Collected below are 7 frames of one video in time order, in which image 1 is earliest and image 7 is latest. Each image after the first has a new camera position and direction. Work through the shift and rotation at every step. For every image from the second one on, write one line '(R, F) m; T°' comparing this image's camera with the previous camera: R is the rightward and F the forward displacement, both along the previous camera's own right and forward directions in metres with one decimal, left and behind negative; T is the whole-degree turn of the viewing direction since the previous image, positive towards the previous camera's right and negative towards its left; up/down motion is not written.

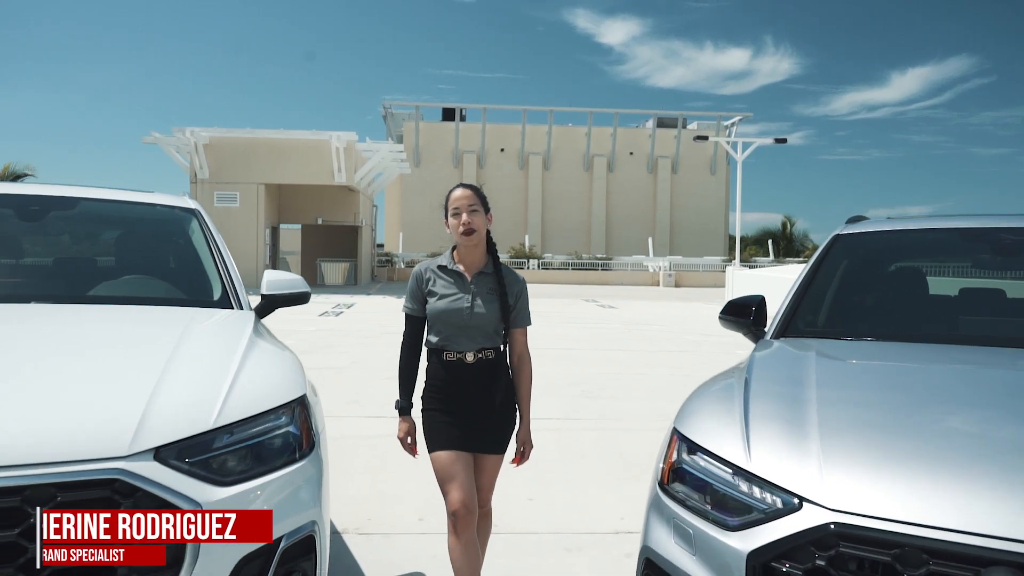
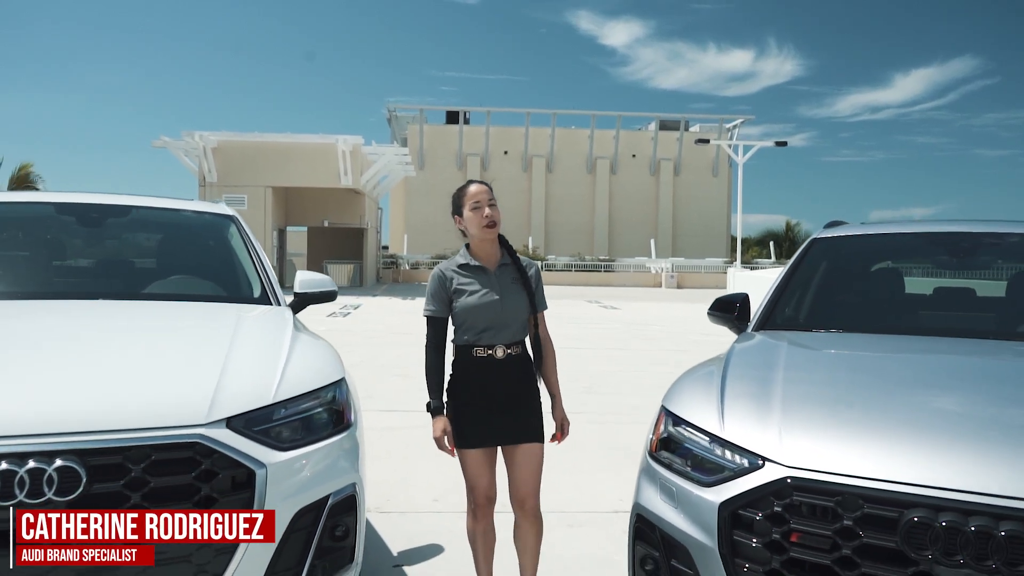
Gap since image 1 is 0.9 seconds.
(0.0, -0.4) m; 0°
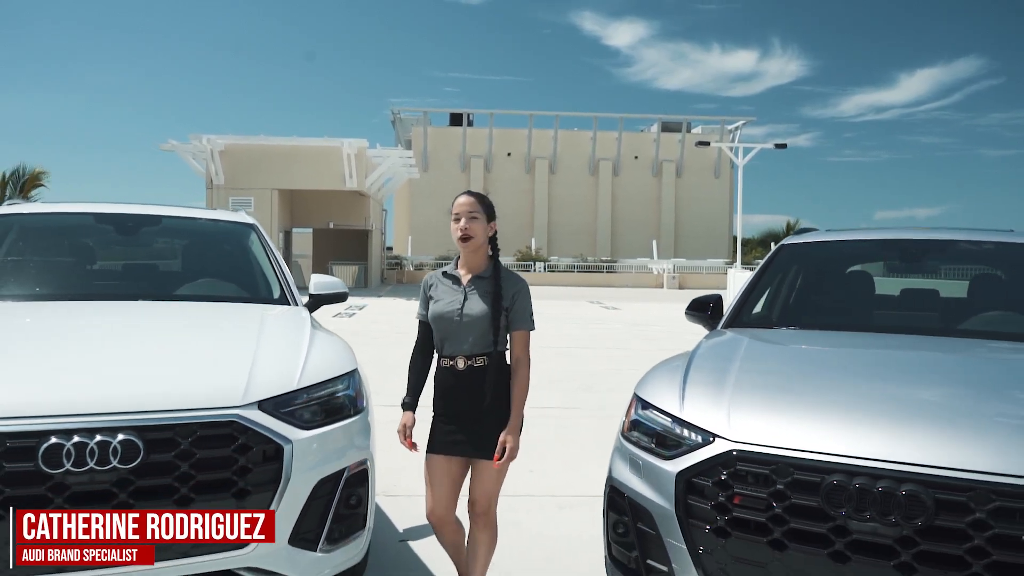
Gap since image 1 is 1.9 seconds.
(0.0, -0.4) m; 0°
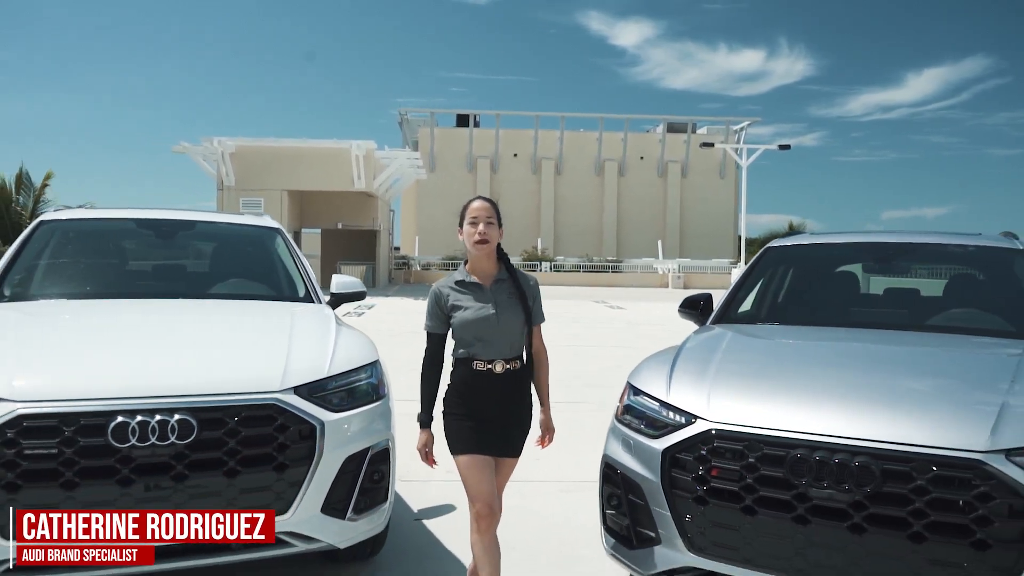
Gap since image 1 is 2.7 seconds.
(0.0, -0.3) m; 0°
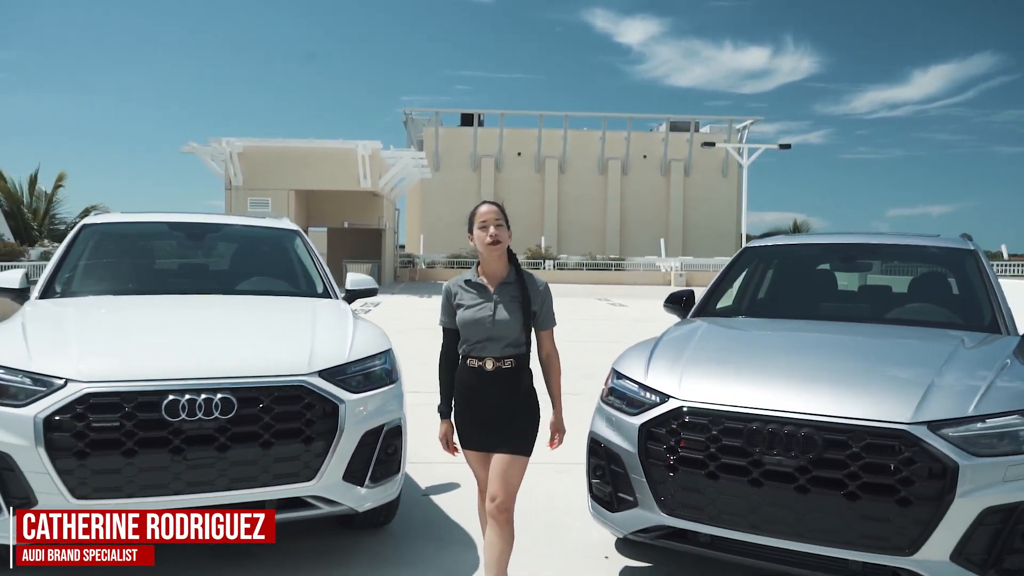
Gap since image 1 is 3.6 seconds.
(0.0, -0.4) m; 0°
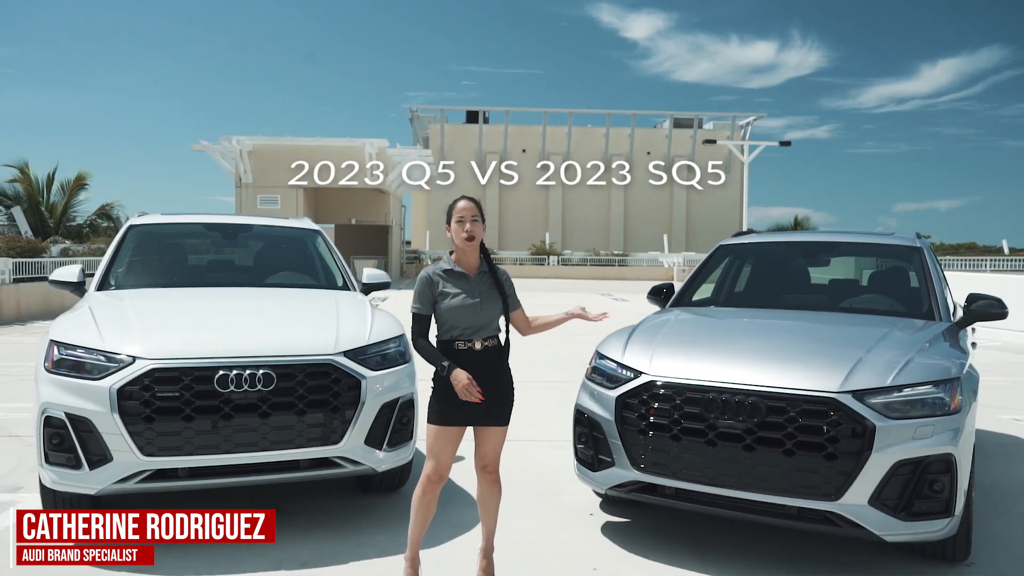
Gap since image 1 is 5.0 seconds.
(0.0, -0.6) m; 0°
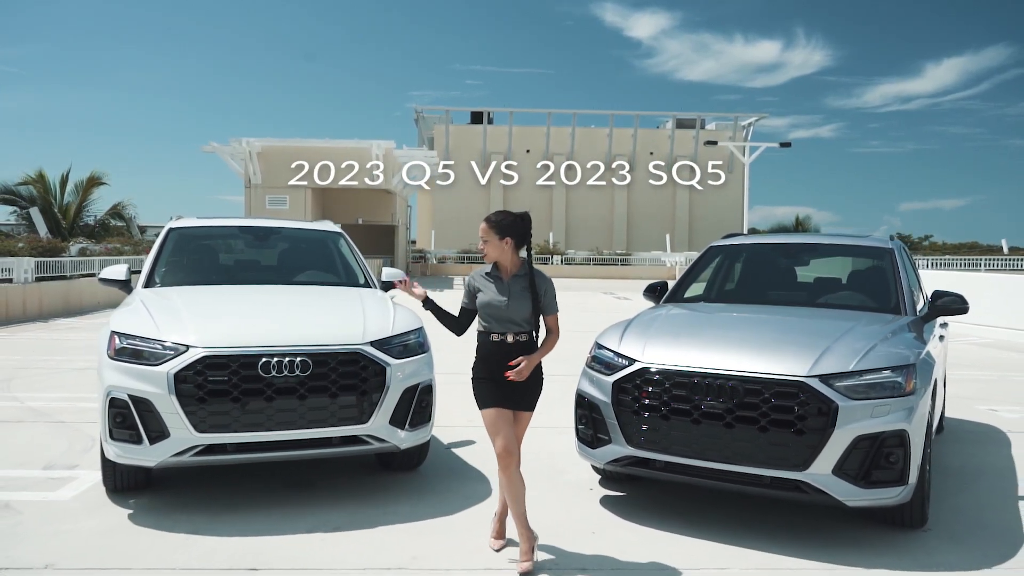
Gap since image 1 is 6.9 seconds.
(0.0, -0.5) m; 0°
